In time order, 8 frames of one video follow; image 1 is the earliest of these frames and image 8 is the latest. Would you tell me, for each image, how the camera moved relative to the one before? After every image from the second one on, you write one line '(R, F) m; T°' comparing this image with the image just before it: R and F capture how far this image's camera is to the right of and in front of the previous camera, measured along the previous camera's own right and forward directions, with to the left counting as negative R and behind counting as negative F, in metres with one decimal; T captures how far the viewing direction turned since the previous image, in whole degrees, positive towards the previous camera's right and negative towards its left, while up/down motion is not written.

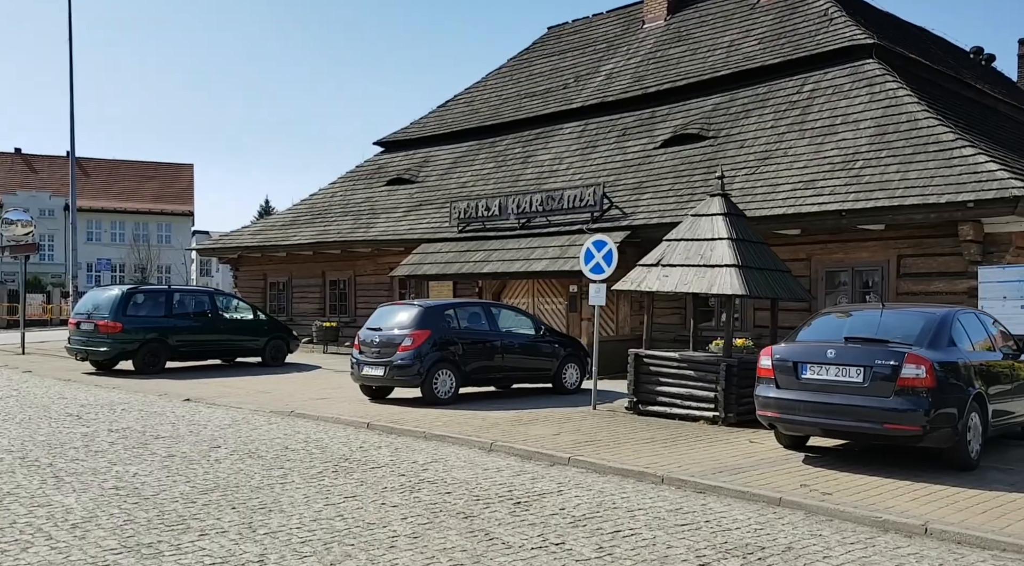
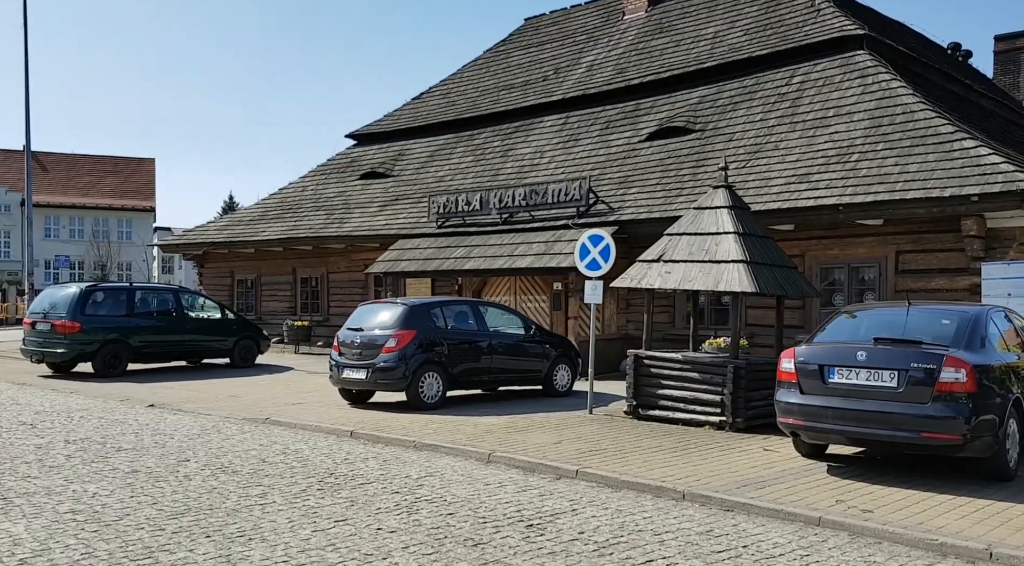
(-0.3, +0.8) m; +2°
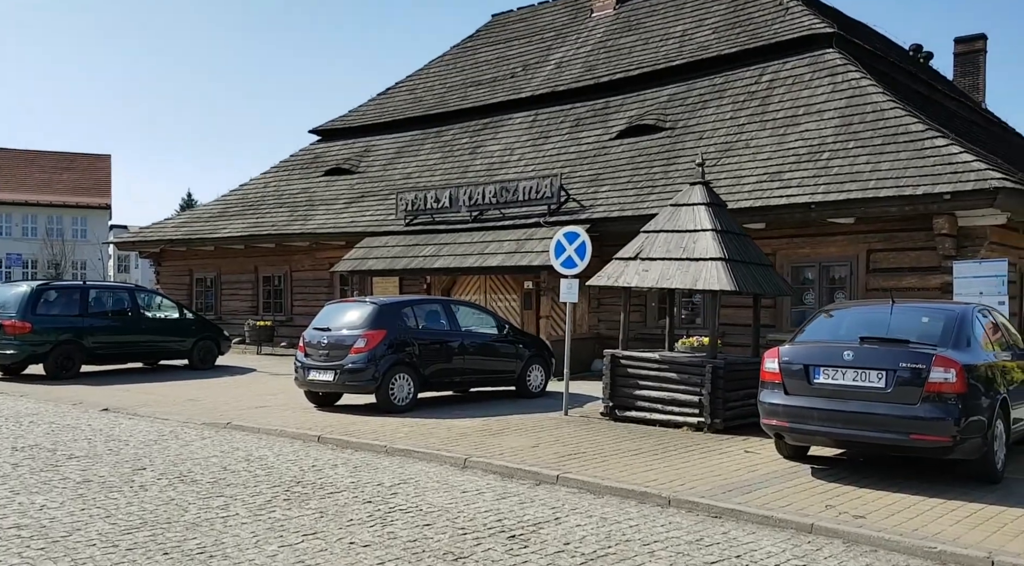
(-0.1, +0.3) m; +2°
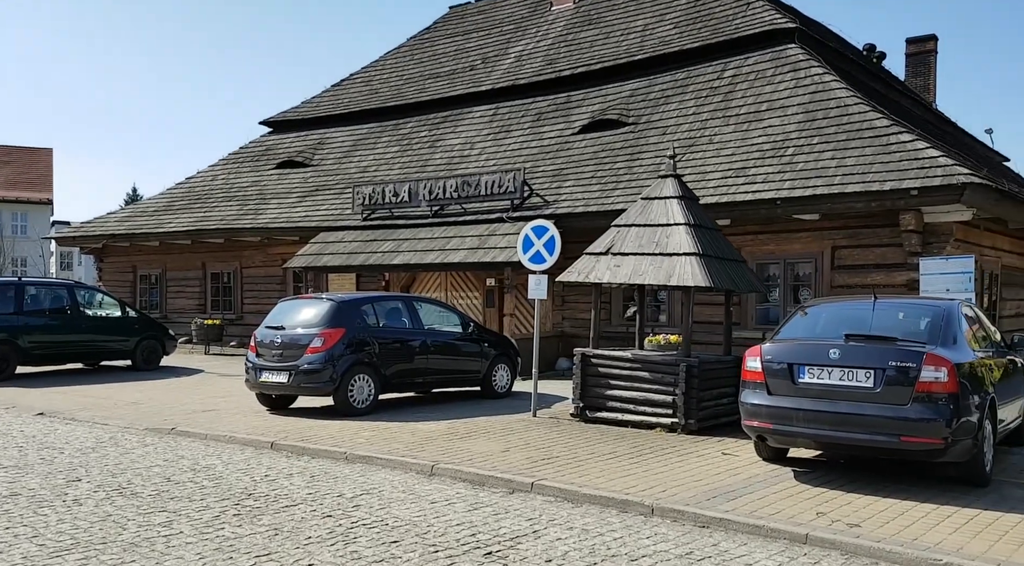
(-0.1, +0.5) m; +3°
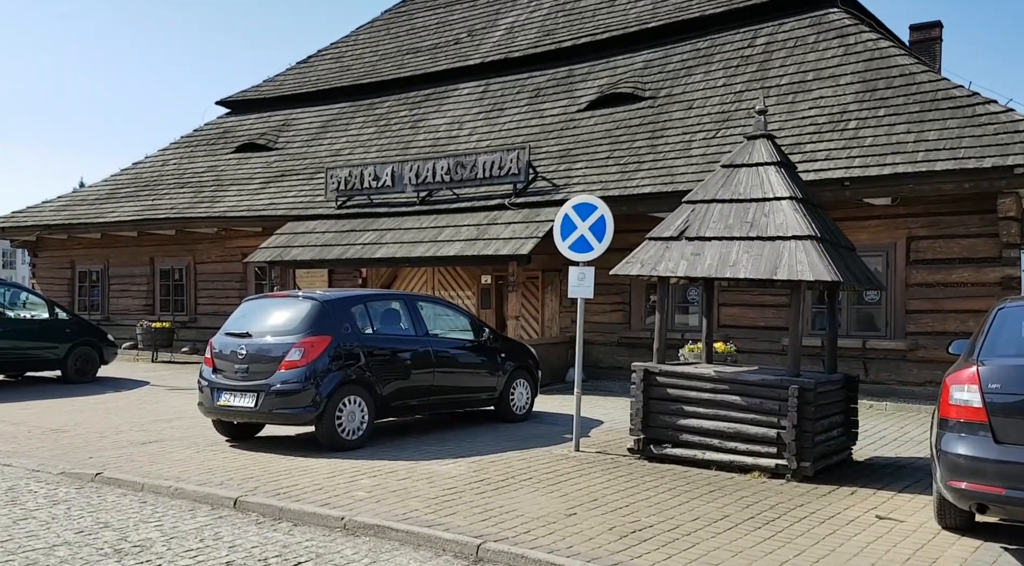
(-0.7, +2.8) m; +2°
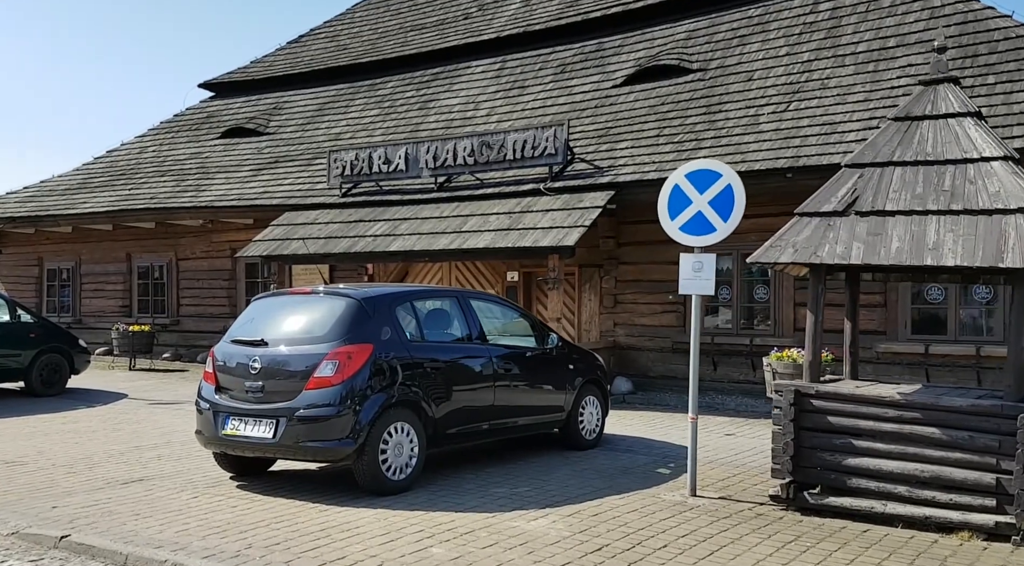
(-0.9, +2.2) m; +1°
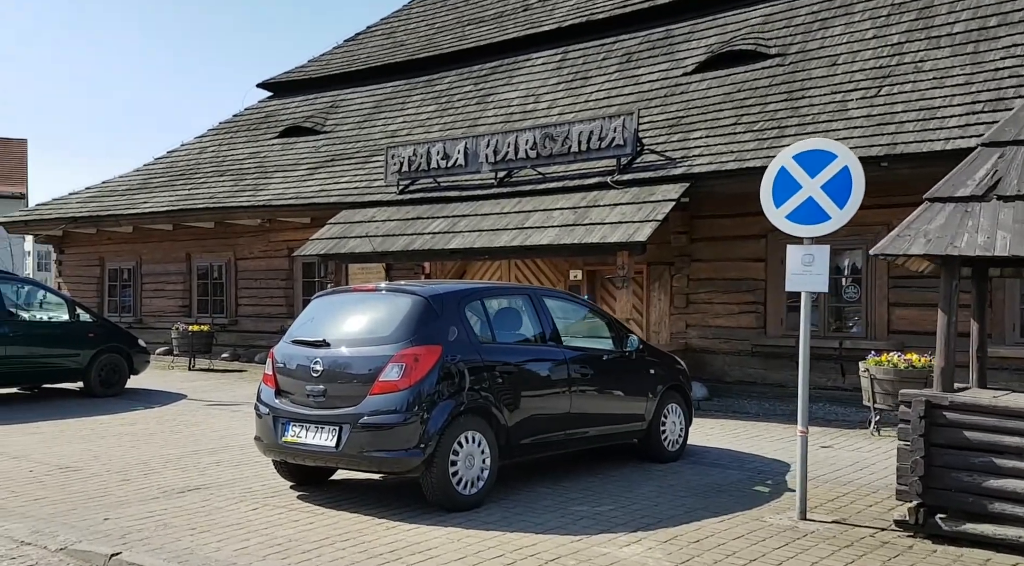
(-0.2, +0.7) m; -3°
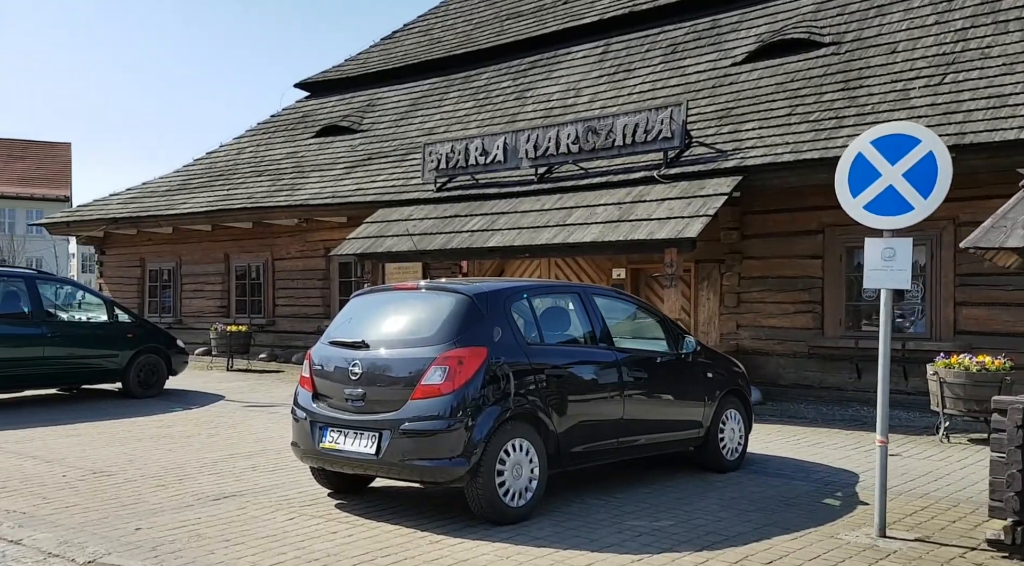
(-0.1, +0.4) m; -2°
